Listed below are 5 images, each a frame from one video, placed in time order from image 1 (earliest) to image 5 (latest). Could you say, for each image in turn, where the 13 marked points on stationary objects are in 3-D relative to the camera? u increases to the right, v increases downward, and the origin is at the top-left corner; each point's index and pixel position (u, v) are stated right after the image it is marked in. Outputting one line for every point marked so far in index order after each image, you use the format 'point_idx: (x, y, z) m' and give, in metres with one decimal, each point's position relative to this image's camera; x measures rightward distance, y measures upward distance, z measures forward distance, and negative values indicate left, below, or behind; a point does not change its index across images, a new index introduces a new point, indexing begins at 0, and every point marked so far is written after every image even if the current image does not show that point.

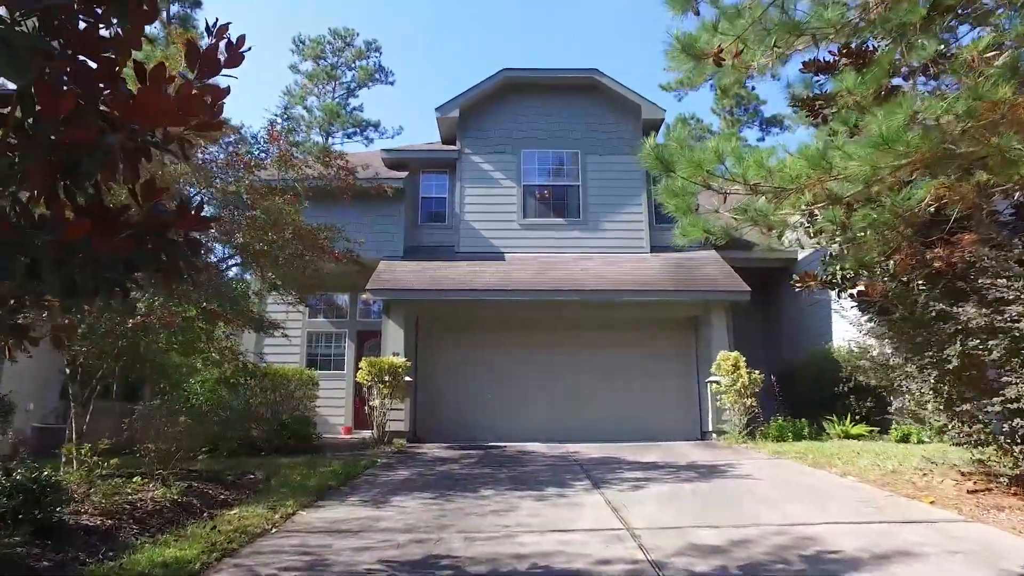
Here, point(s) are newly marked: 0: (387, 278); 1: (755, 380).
0: (-2.2, +0.2, +11.2) m
1: (+3.8, -1.4, +9.9) m
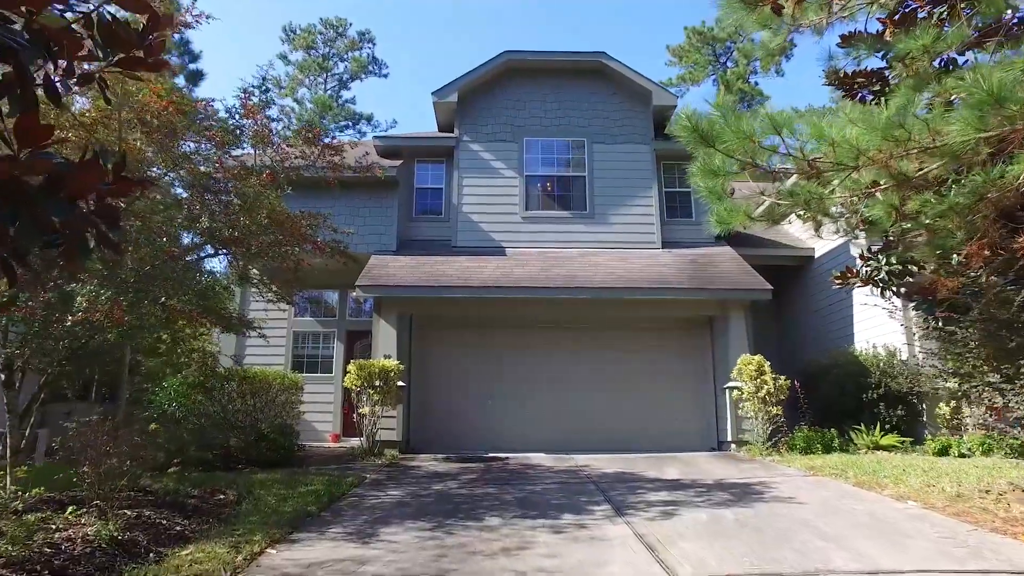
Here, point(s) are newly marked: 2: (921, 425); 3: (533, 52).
0: (-2.2, +0.2, +10.3) m
1: (+3.8, -1.4, +9.1) m
2: (+6.6, -2.2, +10.1) m
3: (+0.4, +4.7, +12.6) m
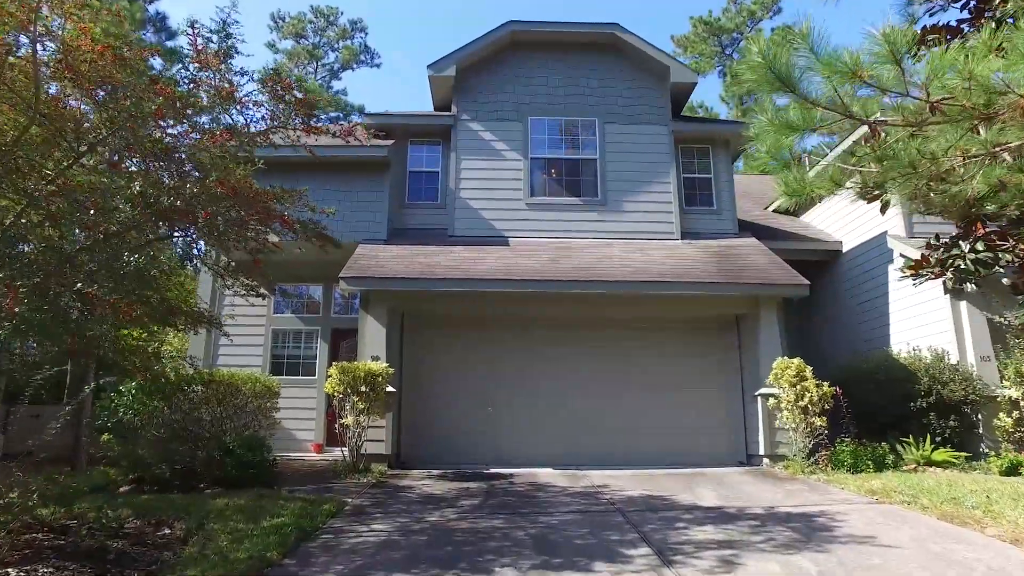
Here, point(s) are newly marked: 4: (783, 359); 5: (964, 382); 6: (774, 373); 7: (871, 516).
0: (-2.1, +0.3, +9.1) m
1: (+3.9, -1.3, +7.9) m
2: (+6.7, -2.1, +9.0) m
3: (+0.5, +4.8, +11.4) m
4: (+3.6, -0.9, +8.4) m
5: (+6.3, -1.3, +8.9) m
6: (+3.4, -1.1, +8.3) m
7: (+3.1, -1.9, +5.4) m
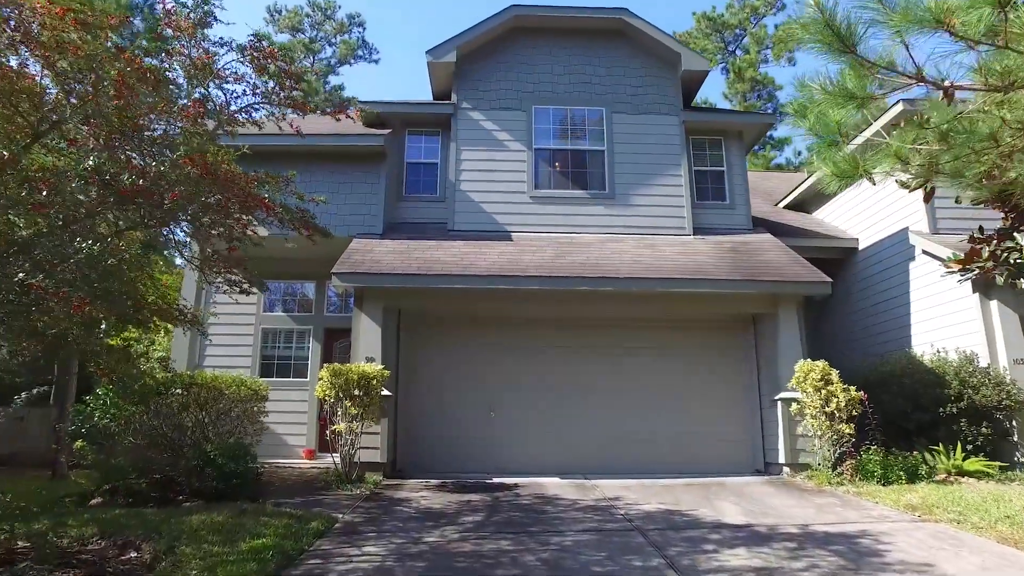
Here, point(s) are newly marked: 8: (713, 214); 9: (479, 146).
0: (-2.0, +0.4, +8.6) m
1: (+4.0, -1.3, +7.4) m
2: (+6.7, -2.1, +8.5) m
3: (+0.5, +4.8, +10.9) m
4: (+3.6, -0.9, +7.8) m
5: (+6.4, -1.3, +8.4) m
6: (+3.5, -1.1, +7.8) m
7: (+3.1, -1.9, +4.8) m
8: (+3.5, +1.3, +10.9) m
9: (-0.5, +2.3, +10.5) m
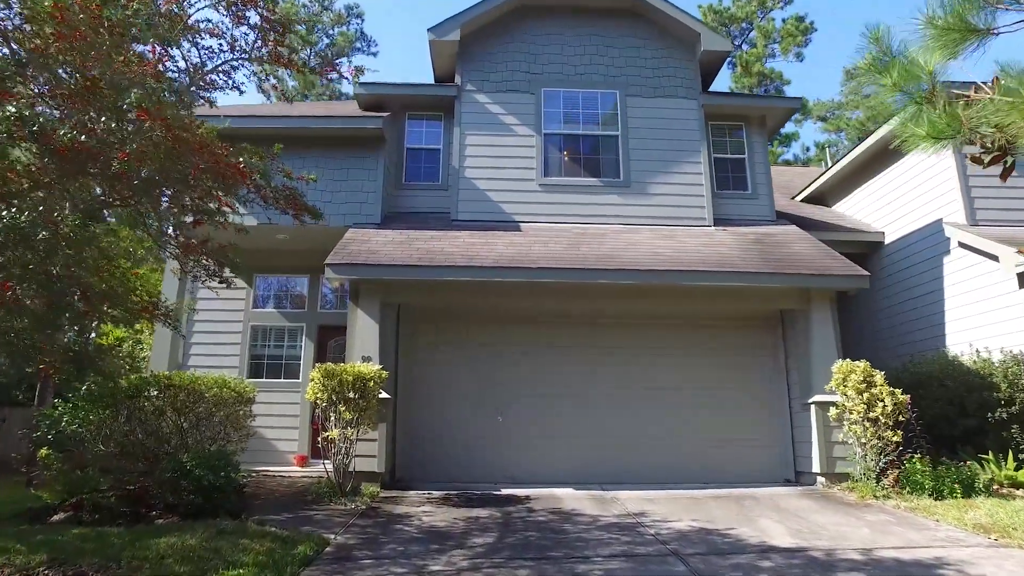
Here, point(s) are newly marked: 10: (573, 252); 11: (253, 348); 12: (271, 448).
0: (-1.9, +0.5, +7.8) m
1: (+4.1, -1.2, +6.7) m
2: (+6.8, -2.0, +7.8) m
3: (+0.6, +4.9, +10.2) m
4: (+3.8, -0.8, +7.1) m
5: (+6.5, -1.2, +7.7) m
6: (+3.6, -1.0, +7.1) m
7: (+3.2, -1.8, +4.1) m
8: (+3.6, +1.3, +10.2) m
9: (-0.4, +2.4, +9.8) m
10: (+0.8, +0.5, +8.2) m
11: (-3.9, -0.9, +9.6) m
12: (-3.5, -2.3, +9.2) m
